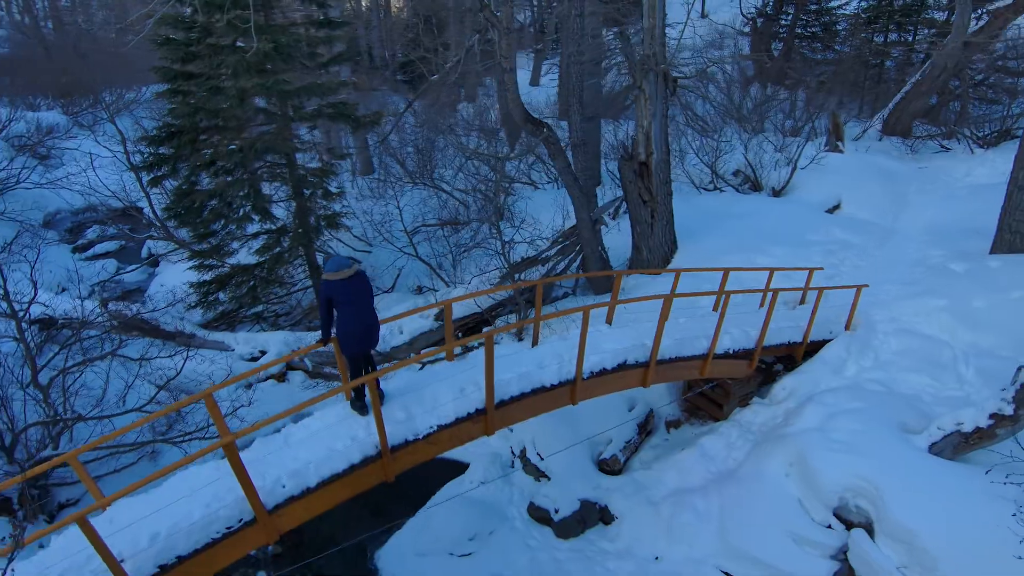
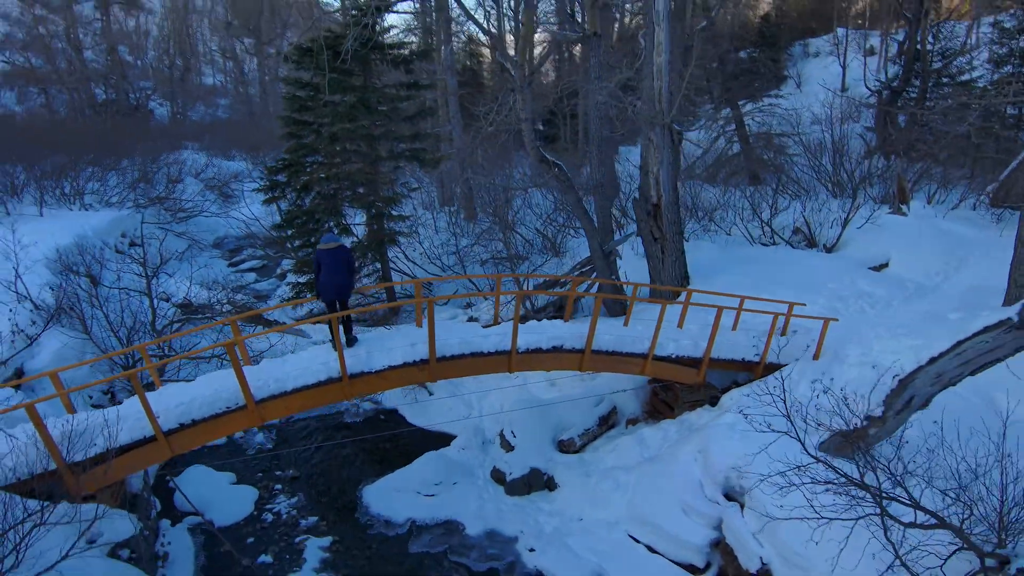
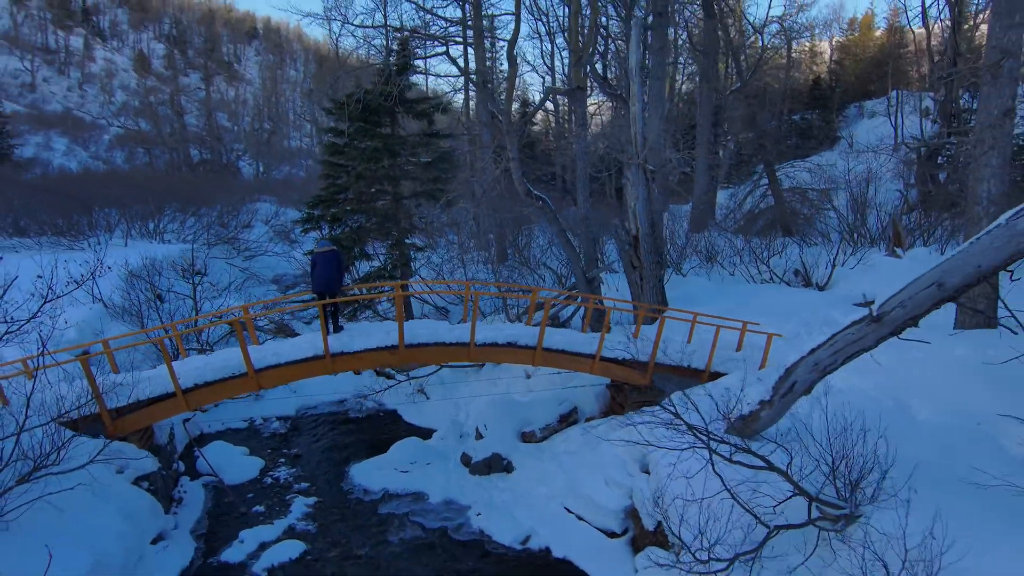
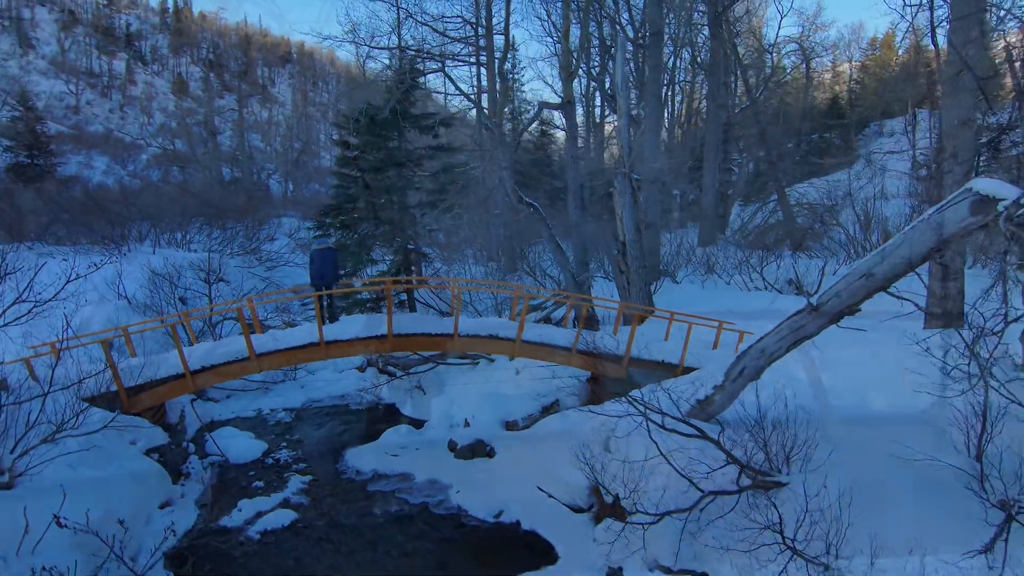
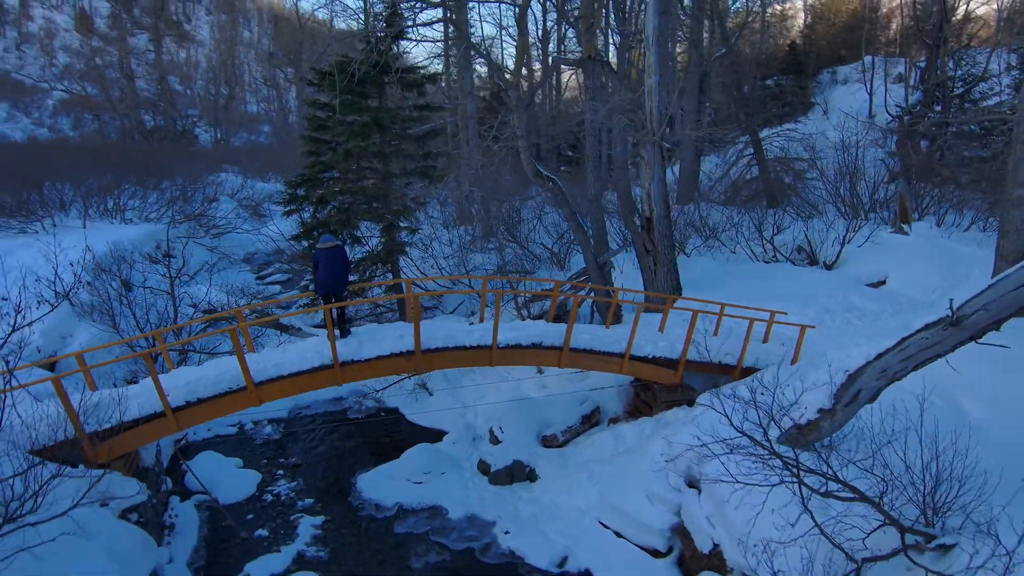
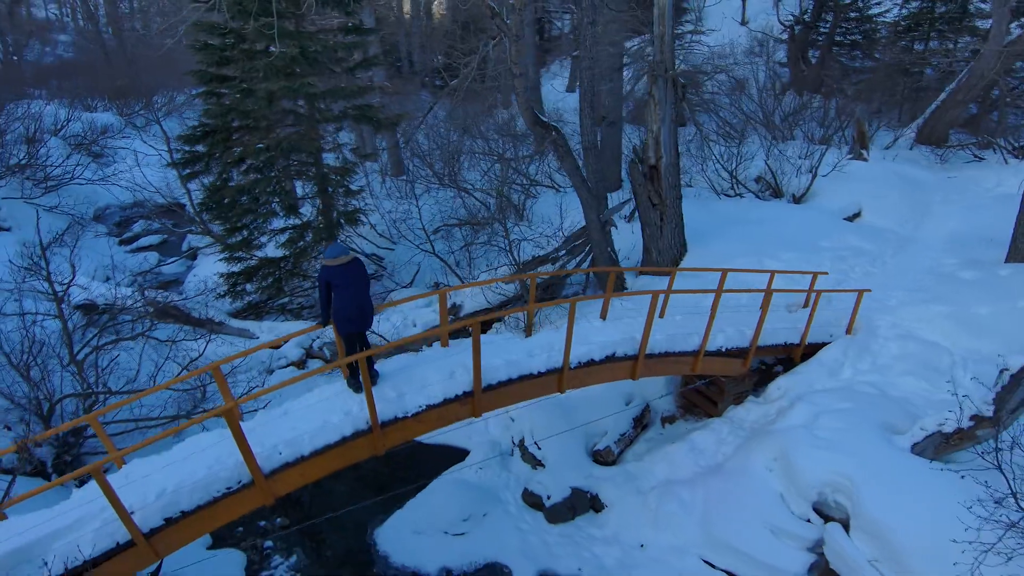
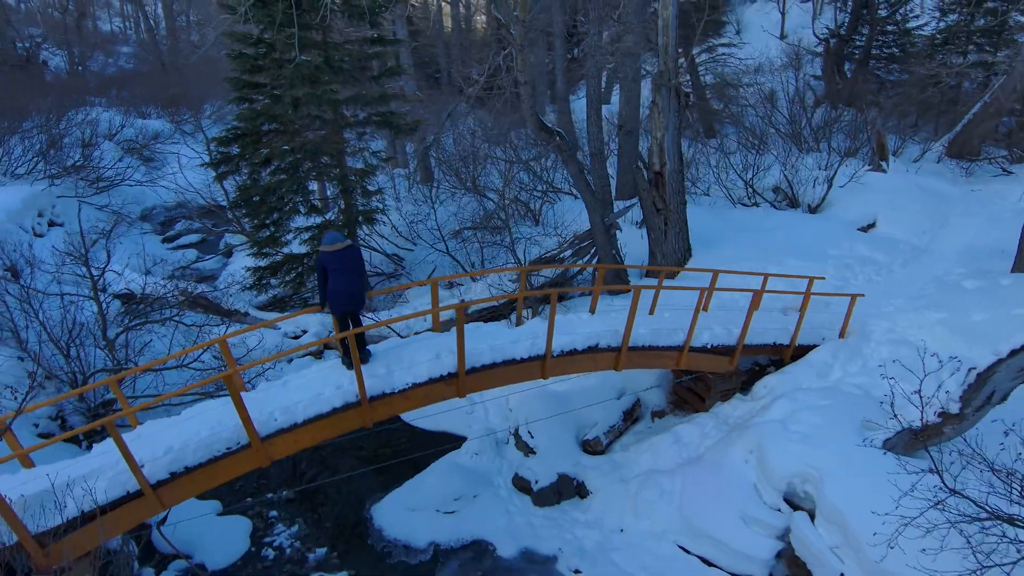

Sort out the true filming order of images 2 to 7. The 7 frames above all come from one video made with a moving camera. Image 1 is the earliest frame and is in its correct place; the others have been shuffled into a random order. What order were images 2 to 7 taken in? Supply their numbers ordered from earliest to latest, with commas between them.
6, 7, 2, 5, 3, 4
